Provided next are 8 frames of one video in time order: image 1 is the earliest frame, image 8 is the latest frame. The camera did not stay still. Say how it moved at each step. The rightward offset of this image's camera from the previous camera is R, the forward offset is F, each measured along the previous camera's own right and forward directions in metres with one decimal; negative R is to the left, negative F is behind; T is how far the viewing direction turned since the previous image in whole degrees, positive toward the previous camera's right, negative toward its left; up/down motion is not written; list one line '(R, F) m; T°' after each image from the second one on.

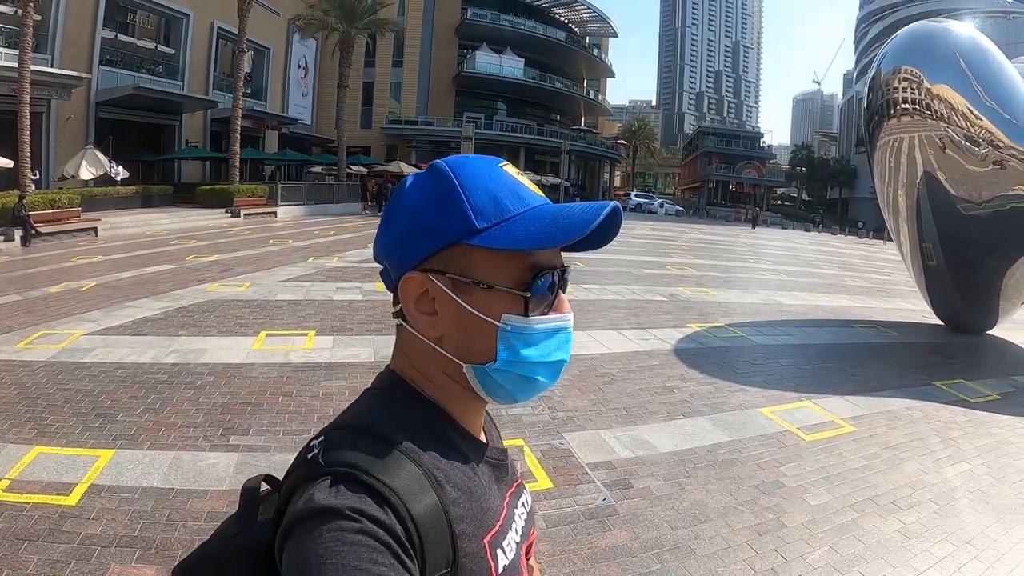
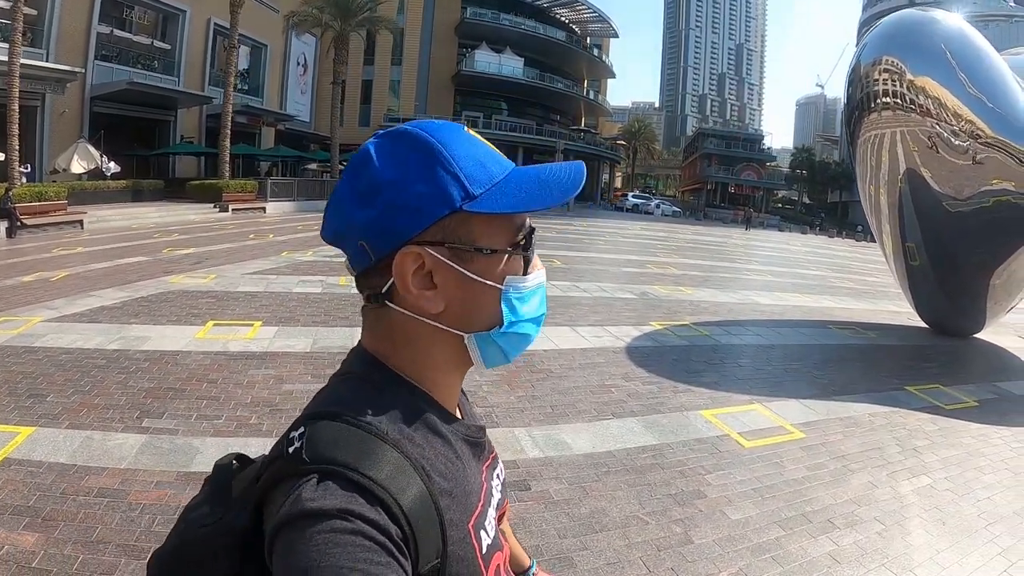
(+0.9, +0.5) m; -1°
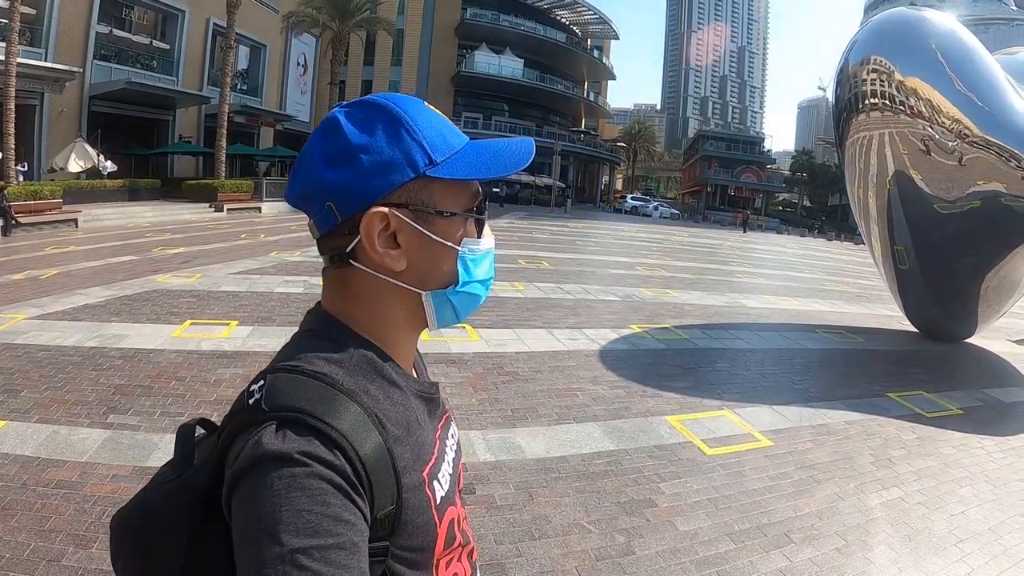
(+0.4, +0.2) m; -1°
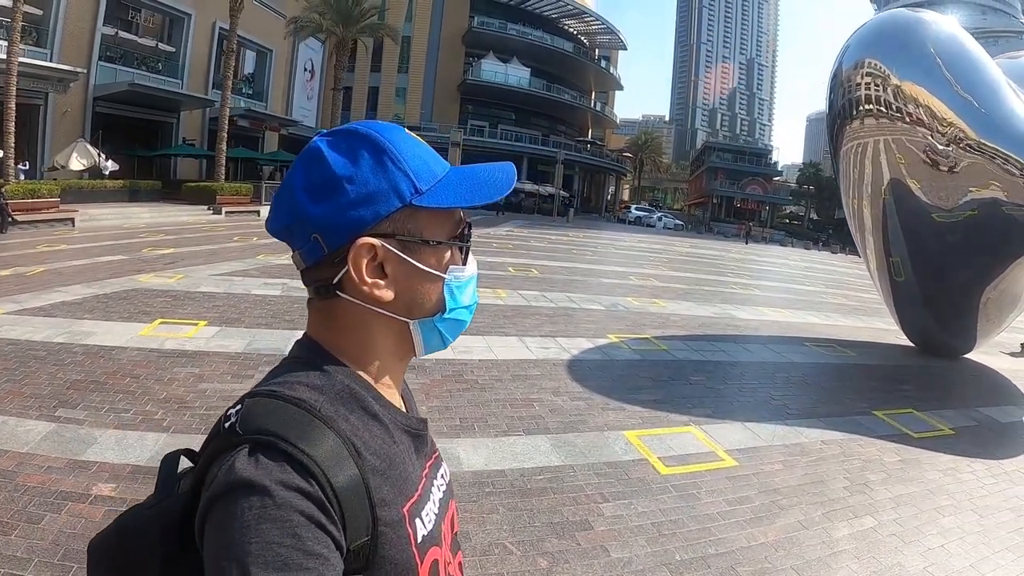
(+0.5, +0.4) m; -1°
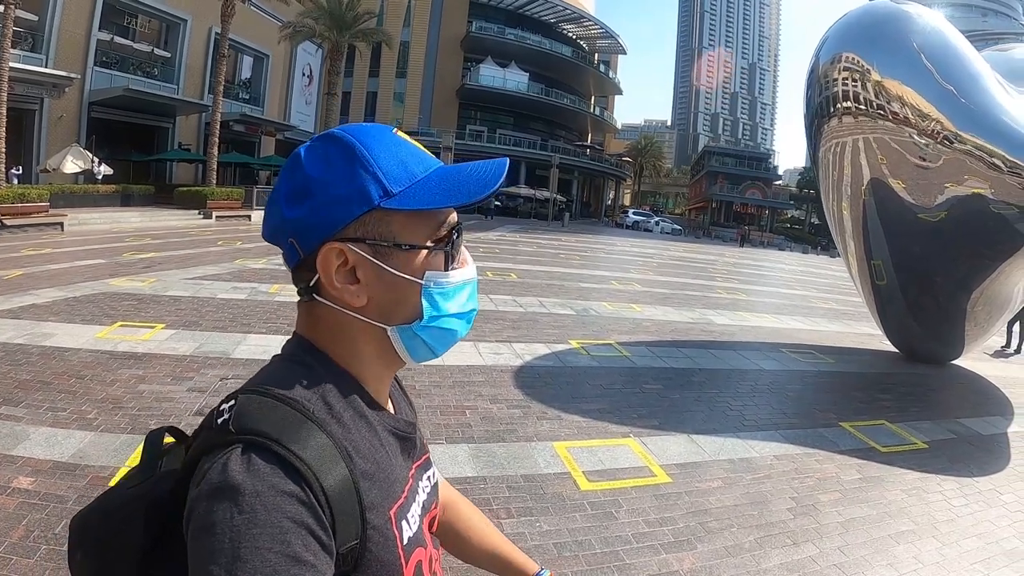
(+0.7, +0.4) m; -1°
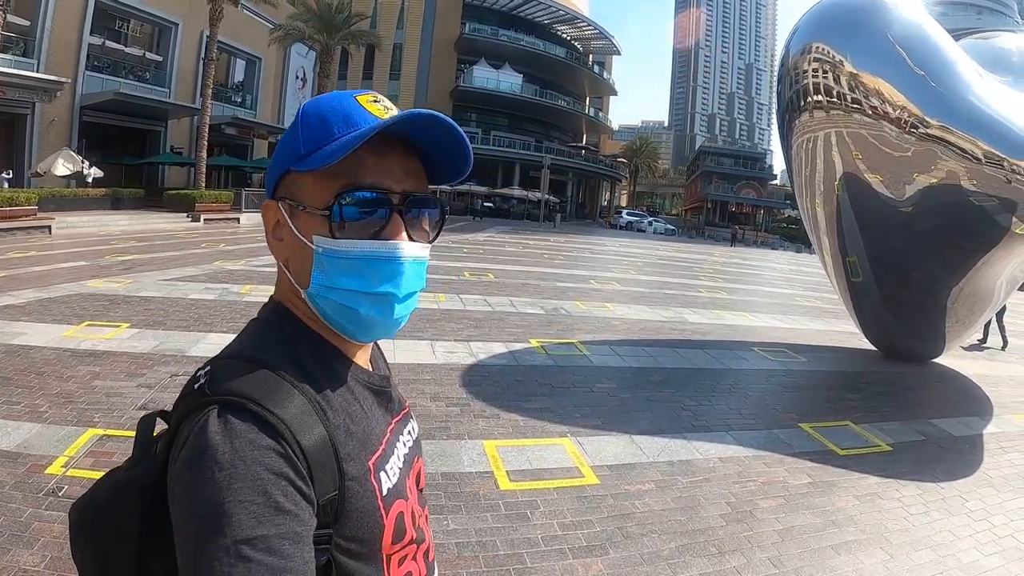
(+0.6, +0.3) m; -1°
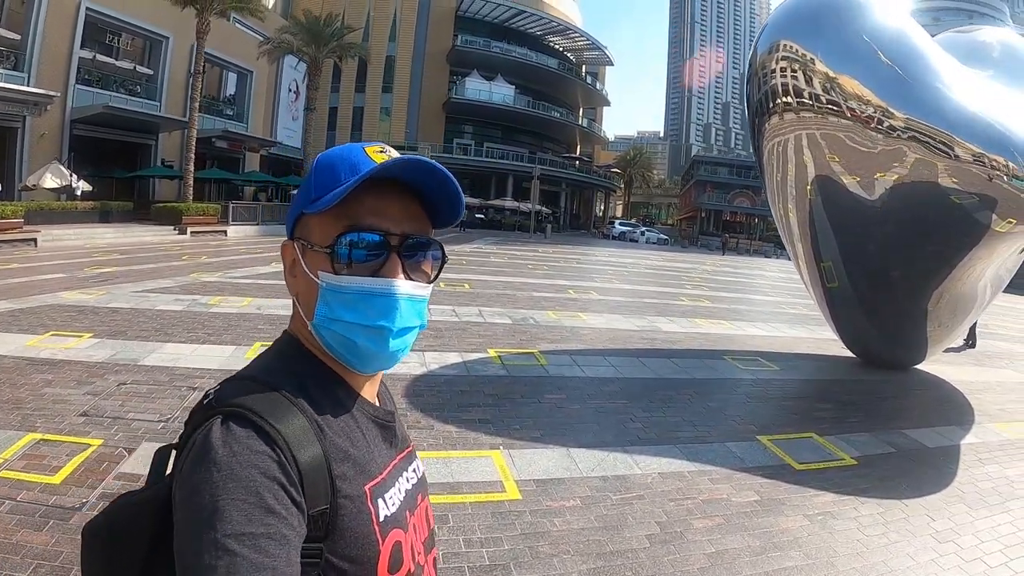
(+0.6, +0.3) m; -1°
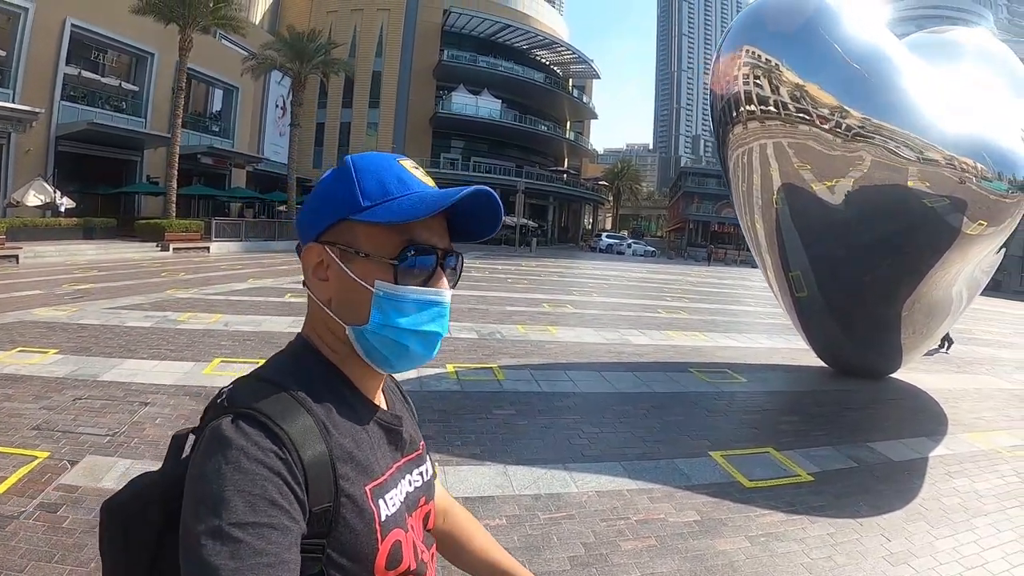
(+0.5, +0.2) m; 0°
